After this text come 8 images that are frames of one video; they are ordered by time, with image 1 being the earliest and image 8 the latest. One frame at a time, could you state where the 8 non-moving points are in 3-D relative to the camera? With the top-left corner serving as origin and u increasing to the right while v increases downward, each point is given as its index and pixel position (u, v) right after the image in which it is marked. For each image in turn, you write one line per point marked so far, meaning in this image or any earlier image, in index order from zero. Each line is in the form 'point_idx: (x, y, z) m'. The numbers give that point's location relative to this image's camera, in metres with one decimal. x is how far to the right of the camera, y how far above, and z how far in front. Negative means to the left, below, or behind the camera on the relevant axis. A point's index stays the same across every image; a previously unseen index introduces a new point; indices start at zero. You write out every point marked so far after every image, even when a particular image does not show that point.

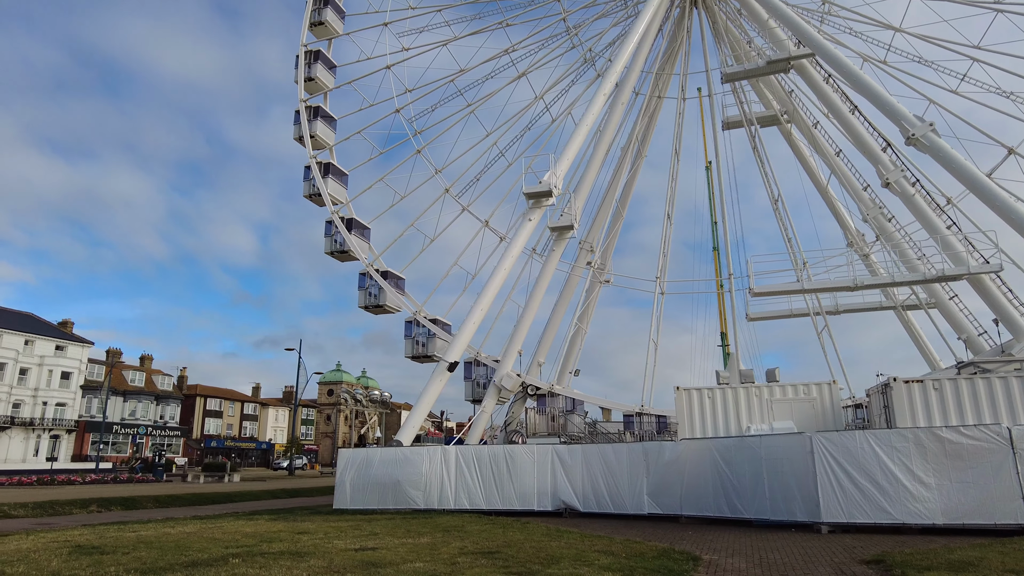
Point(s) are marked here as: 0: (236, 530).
0: (-6.1, -5.3, +14.9) m
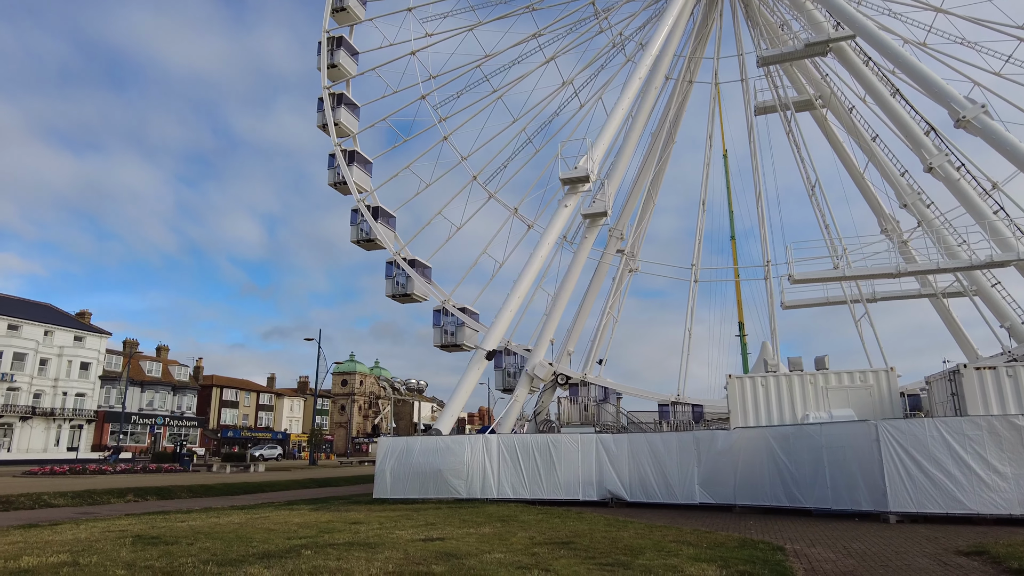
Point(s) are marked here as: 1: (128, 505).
0: (-4.9, -5.0, +14.7) m
1: (-11.2, -6.4, +19.8) m
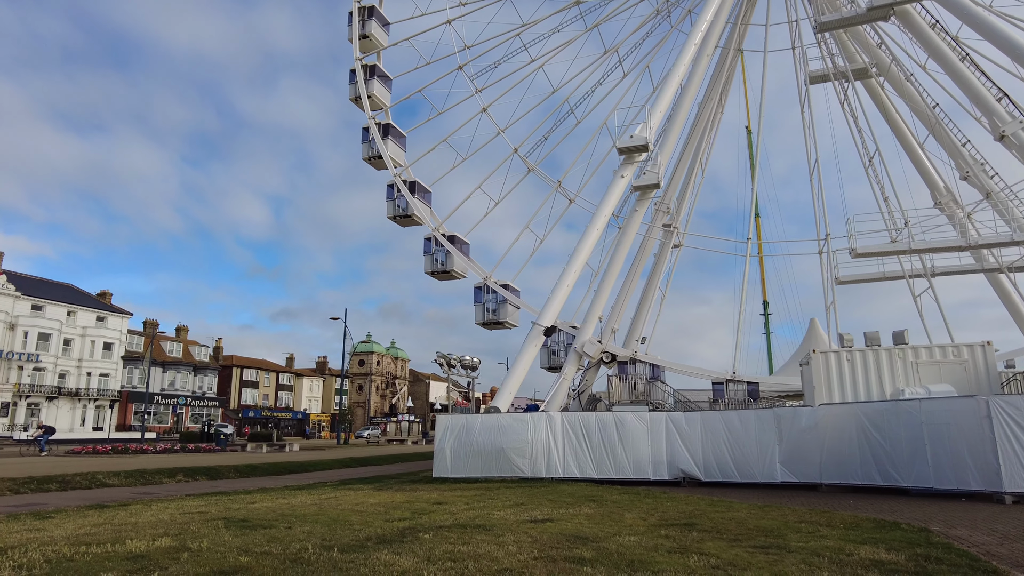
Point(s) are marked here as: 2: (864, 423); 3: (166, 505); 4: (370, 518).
0: (-3.1, -4.4, +14.2) m
1: (-9.4, -5.6, +19.4) m
2: (+7.9, -3.0, +15.3) m
3: (-7.0, -4.4, +13.8) m
4: (-2.3, -3.8, +11.1) m
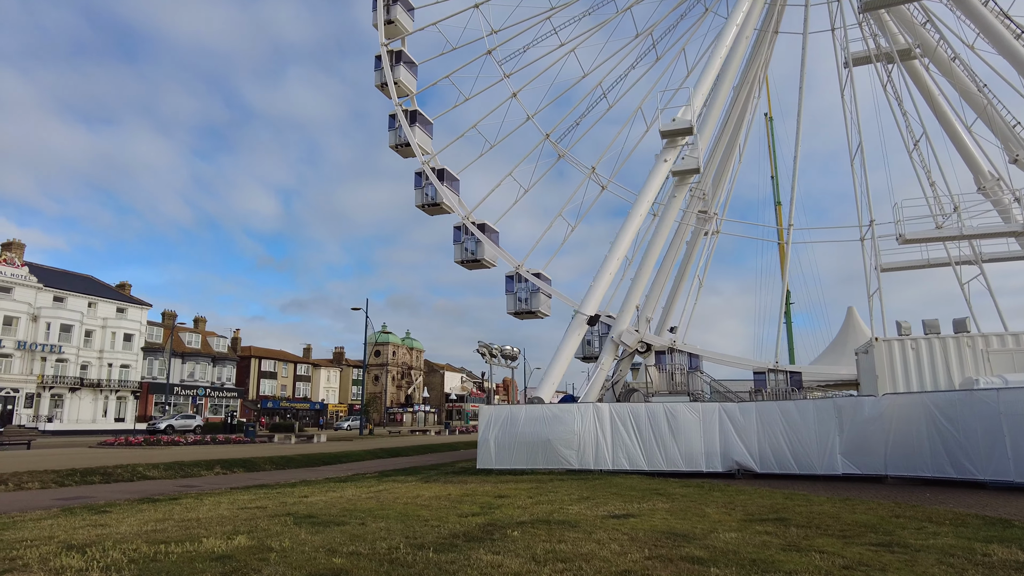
0: (-1.9, -4.2, +13.8) m
1: (-8.1, -5.3, +19.1) m
2: (+9.2, -2.7, +14.8) m
3: (-5.8, -4.2, +13.5) m
4: (-1.1, -3.5, +10.7) m
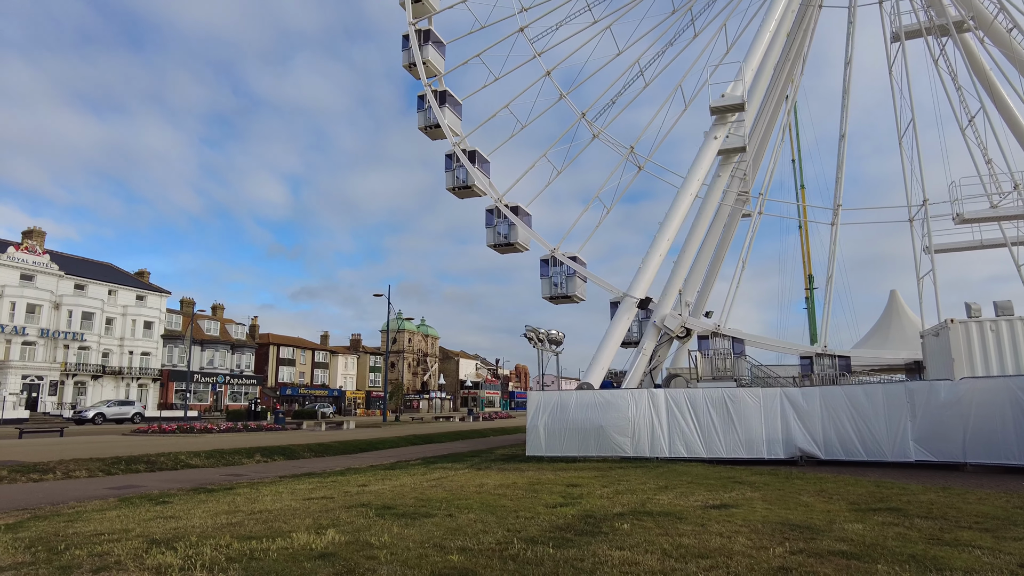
0: (-0.6, -3.8, +13.3) m
1: (-6.7, -4.9, +18.6) m
2: (+10.5, -2.3, +14.1) m
3: (-4.5, -3.8, +13.0) m
4: (+0.2, -3.2, +10.1) m
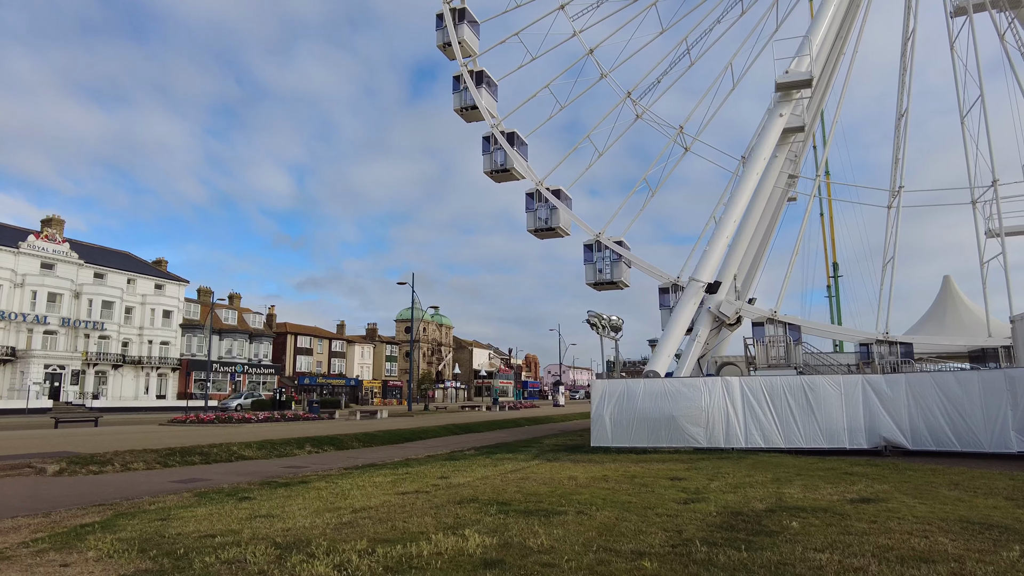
0: (+1.1, -3.4, +12.5) m
1: (-5.0, -4.5, +17.9) m
2: (+12.2, -1.9, +13.2) m
3: (-2.8, -3.5, +12.2) m
4: (+1.8, -2.9, +9.3) m
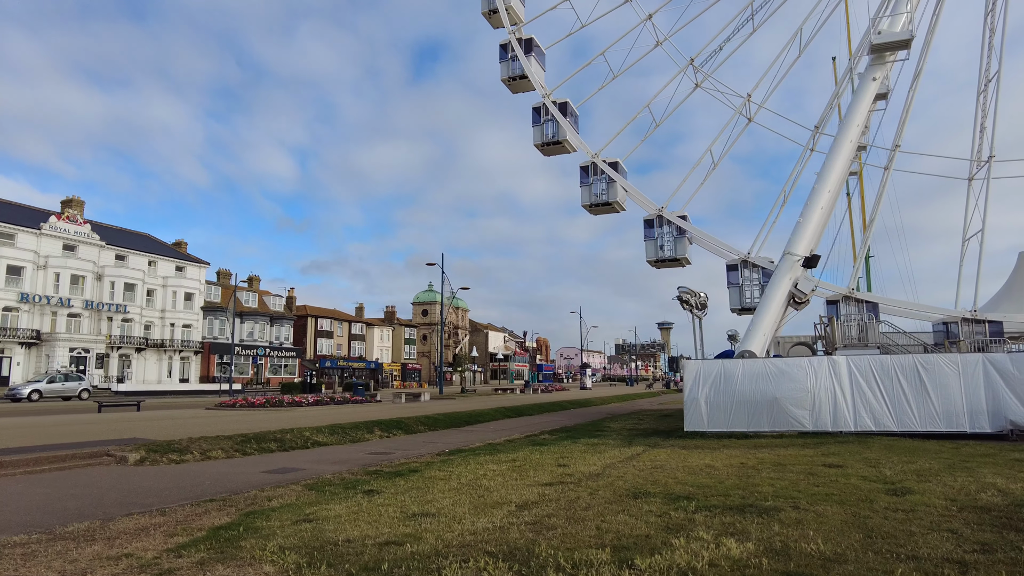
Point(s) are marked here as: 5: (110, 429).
0: (+3.3, -2.9, +11.4) m
1: (-2.8, -3.8, +16.8) m
2: (+14.3, -1.3, +12.0) m
3: (-0.6, -3.0, +11.1) m
4: (+4.0, -2.5, +8.2) m
5: (-9.3, -3.3, +15.7) m
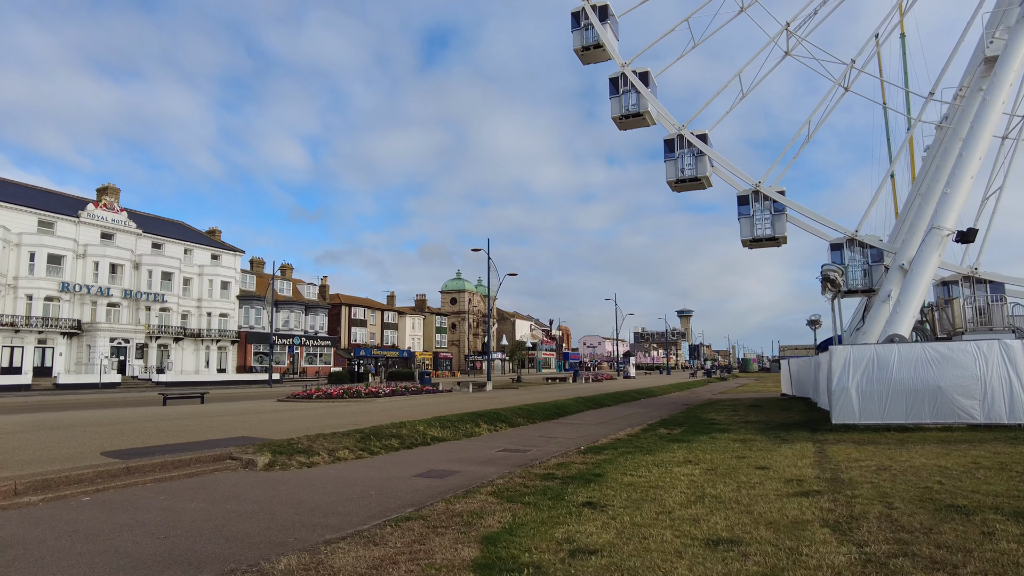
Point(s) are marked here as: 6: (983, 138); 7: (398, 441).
0: (+6.1, -2.5, +9.6) m
1: (+0.2, -3.4, +15.2) m
2: (+17.2, -0.8, +10.1) m
3: (+2.2, -2.6, +9.5) m
4: (+6.8, -2.1, +6.5) m
5: (-6.4, -2.9, +14.2) m
6: (+11.9, +3.9, +17.4) m
7: (-2.3, -3.1, +13.5) m
